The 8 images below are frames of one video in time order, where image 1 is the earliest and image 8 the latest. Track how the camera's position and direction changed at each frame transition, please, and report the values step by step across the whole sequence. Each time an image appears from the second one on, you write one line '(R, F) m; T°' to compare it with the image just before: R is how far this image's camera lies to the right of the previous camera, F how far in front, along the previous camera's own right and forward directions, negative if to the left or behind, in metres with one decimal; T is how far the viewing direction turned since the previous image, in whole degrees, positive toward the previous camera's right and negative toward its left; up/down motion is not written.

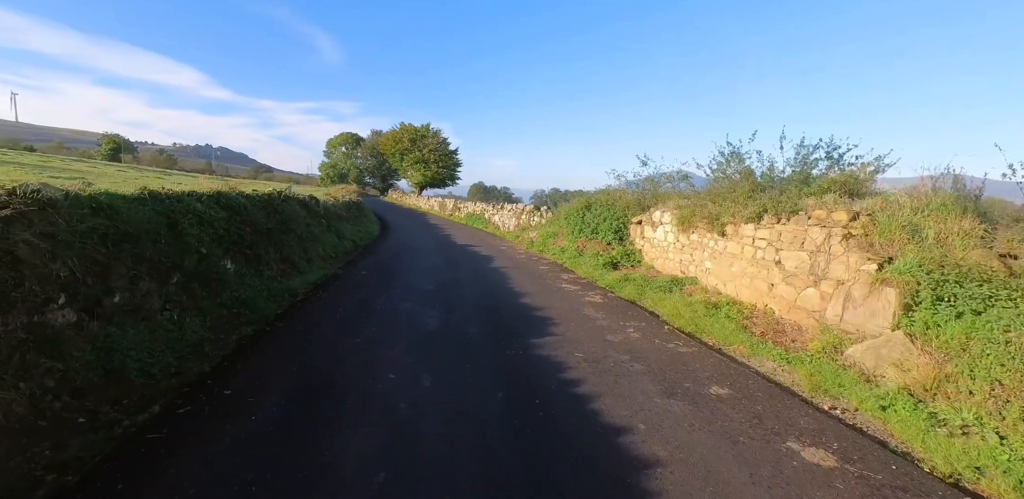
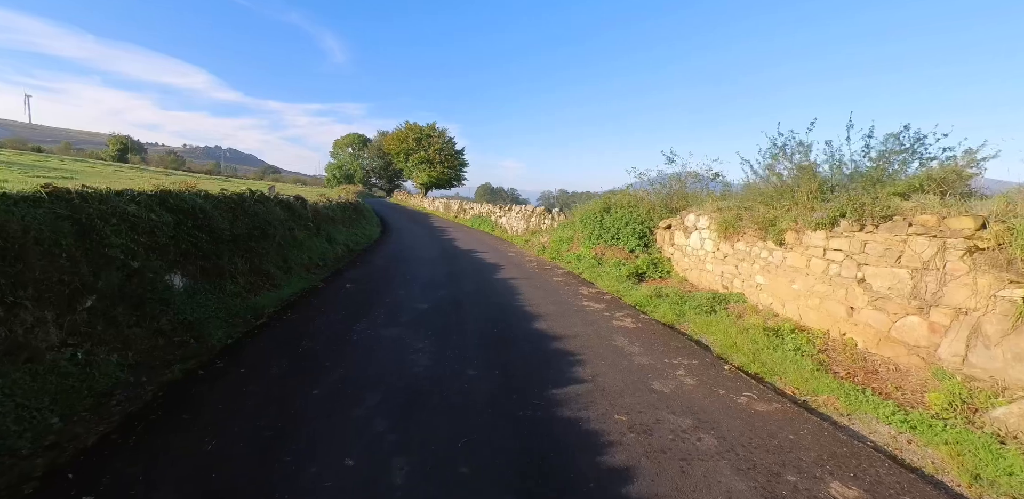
(-0.1, +1.4) m; -1°
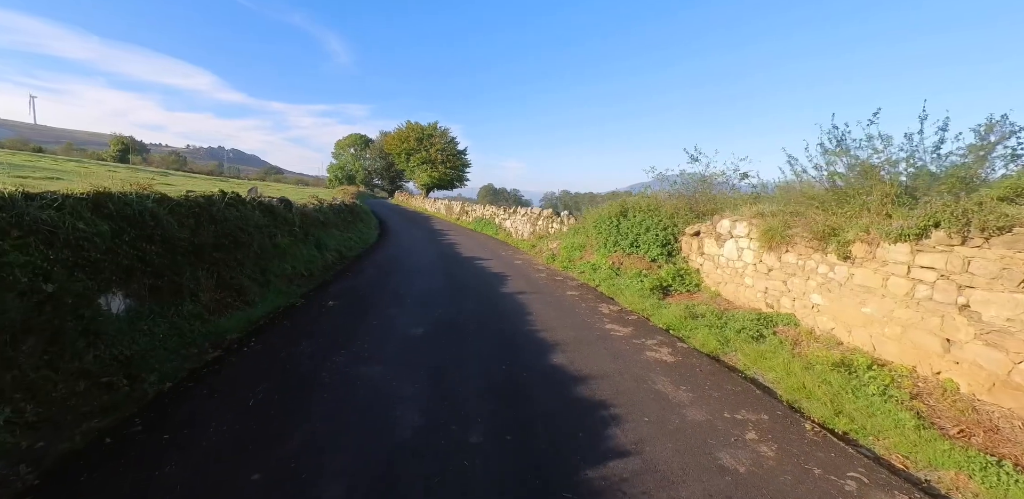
(-0.1, +1.1) m; 0°
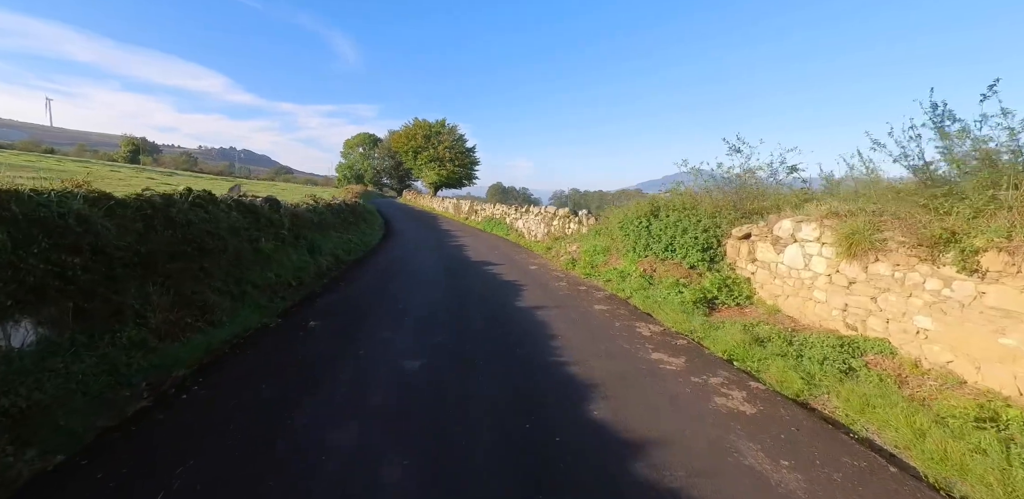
(-0.1, +1.2) m; -1°
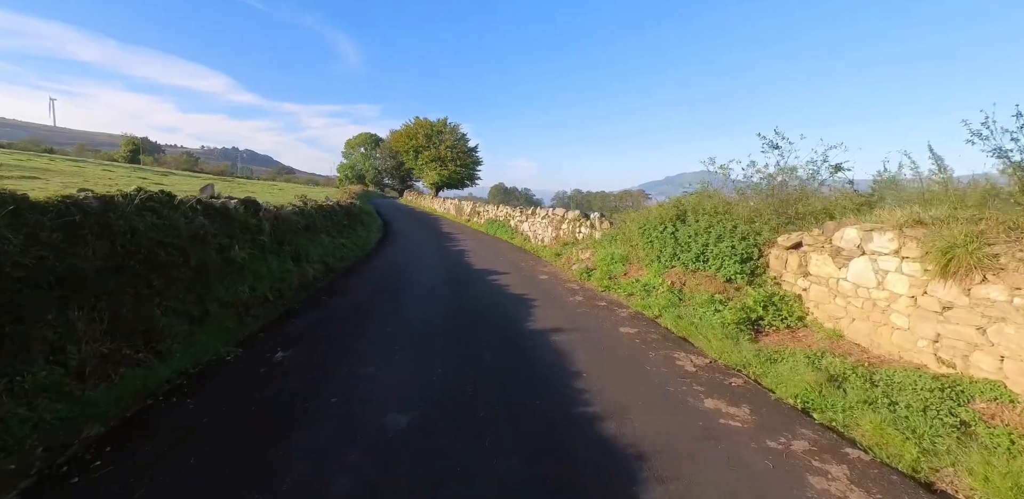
(-0.1, +1.0) m; 0°
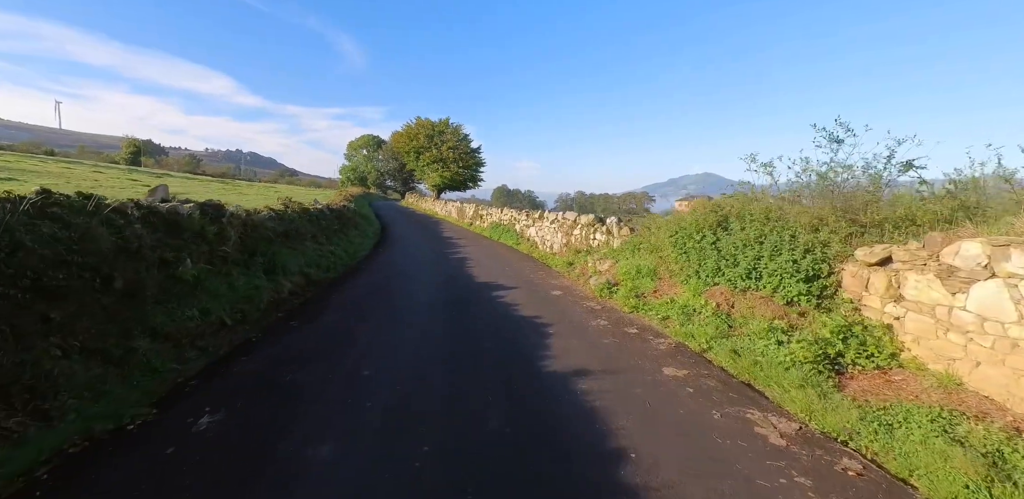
(-0.1, +1.3) m; 0°
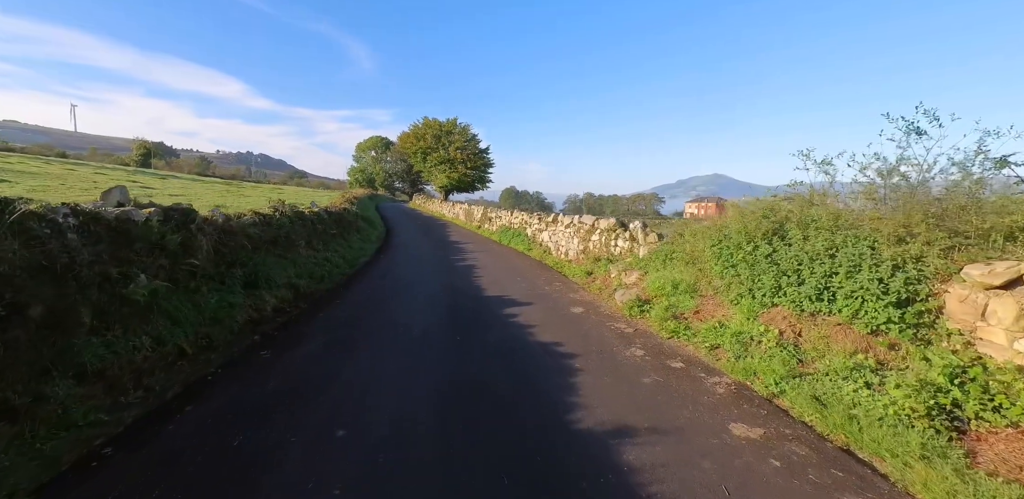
(-0.1, +1.0) m; -1°
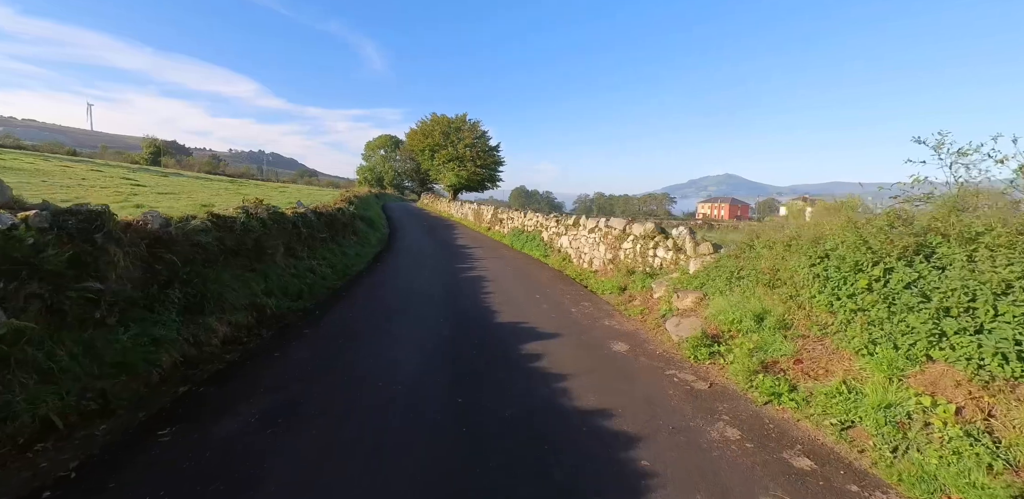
(-0.2, +1.7) m; -1°
